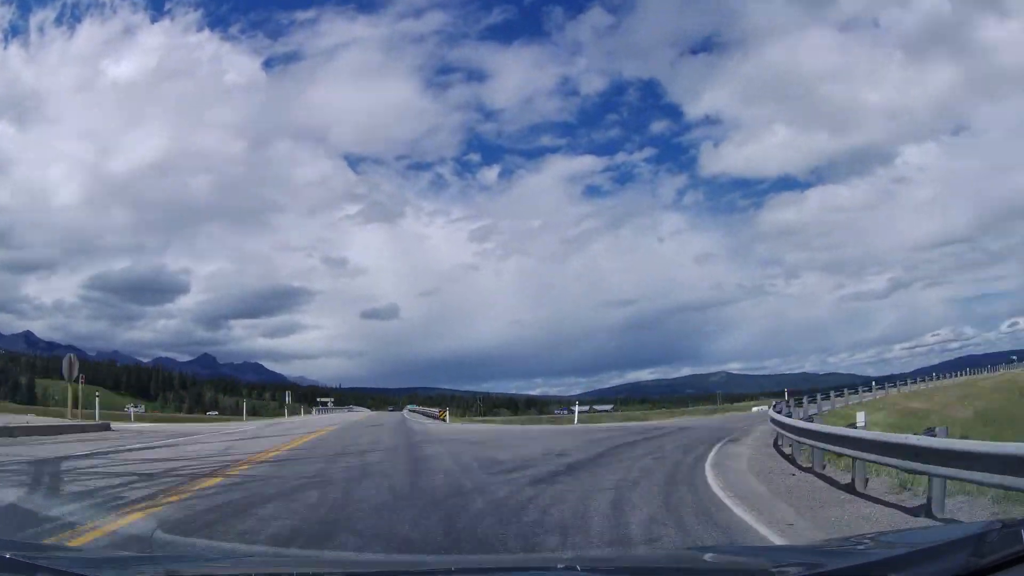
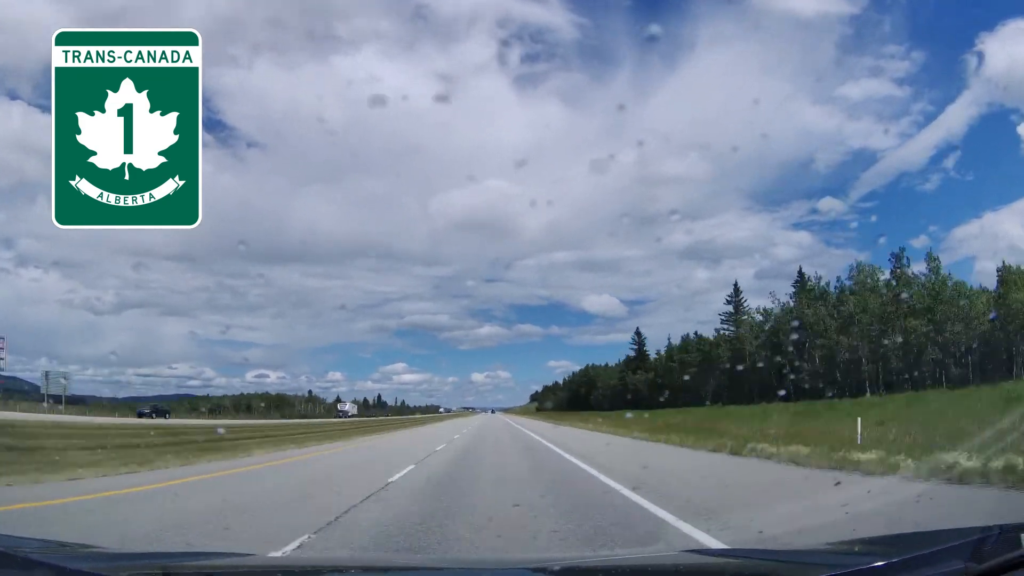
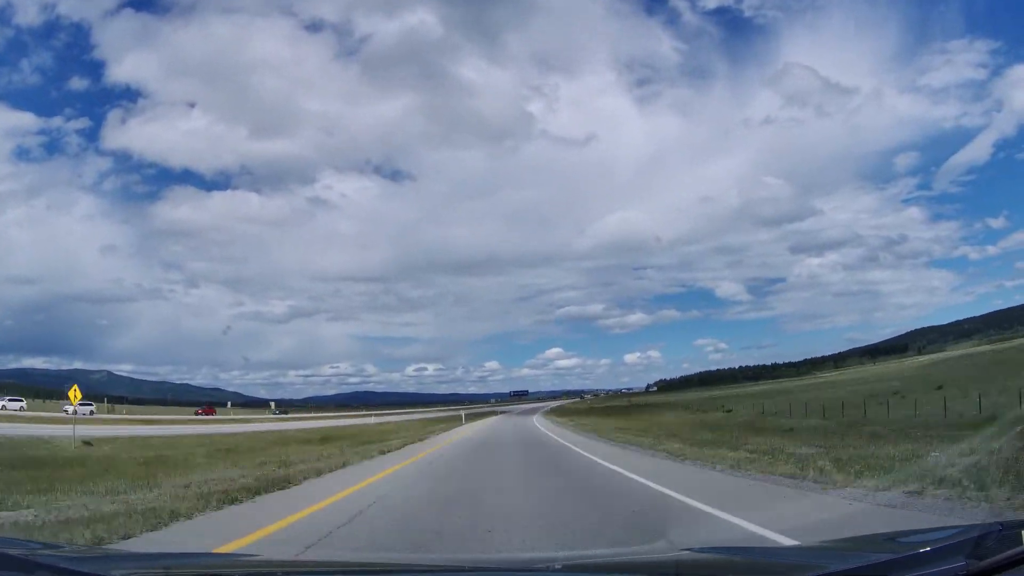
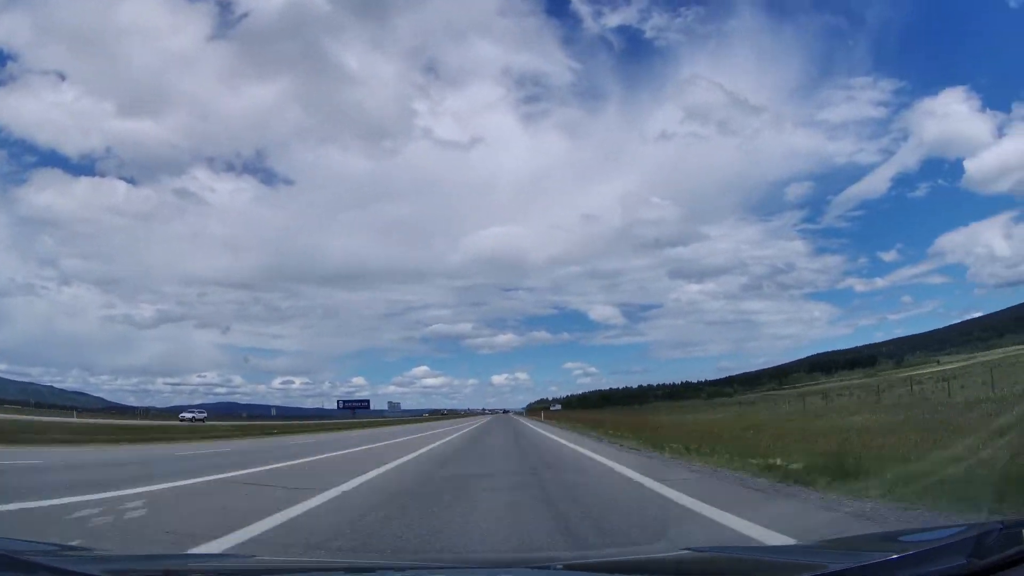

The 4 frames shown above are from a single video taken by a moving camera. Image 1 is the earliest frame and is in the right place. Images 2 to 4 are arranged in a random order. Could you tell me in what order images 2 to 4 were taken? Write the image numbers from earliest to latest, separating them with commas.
3, 4, 2
